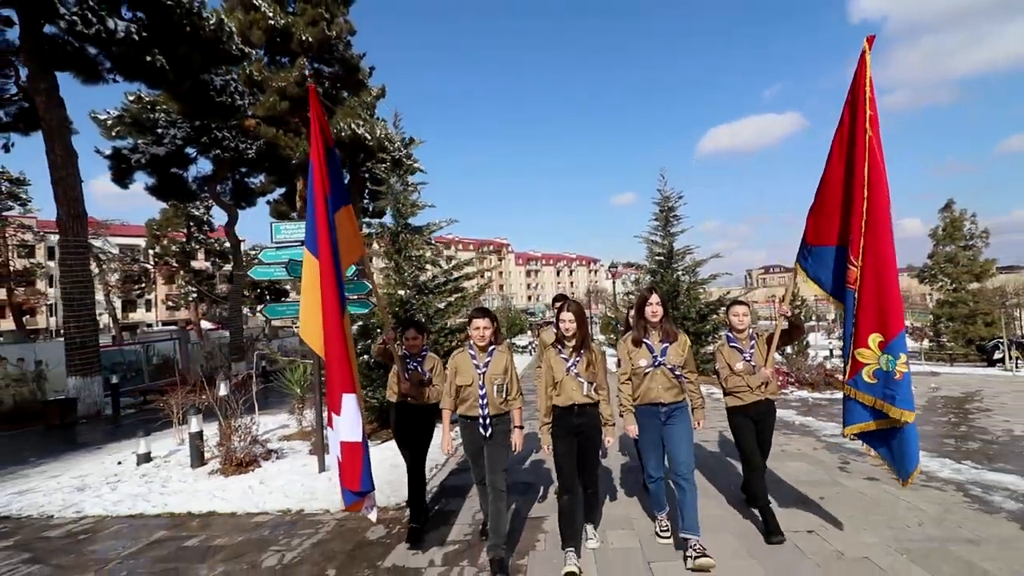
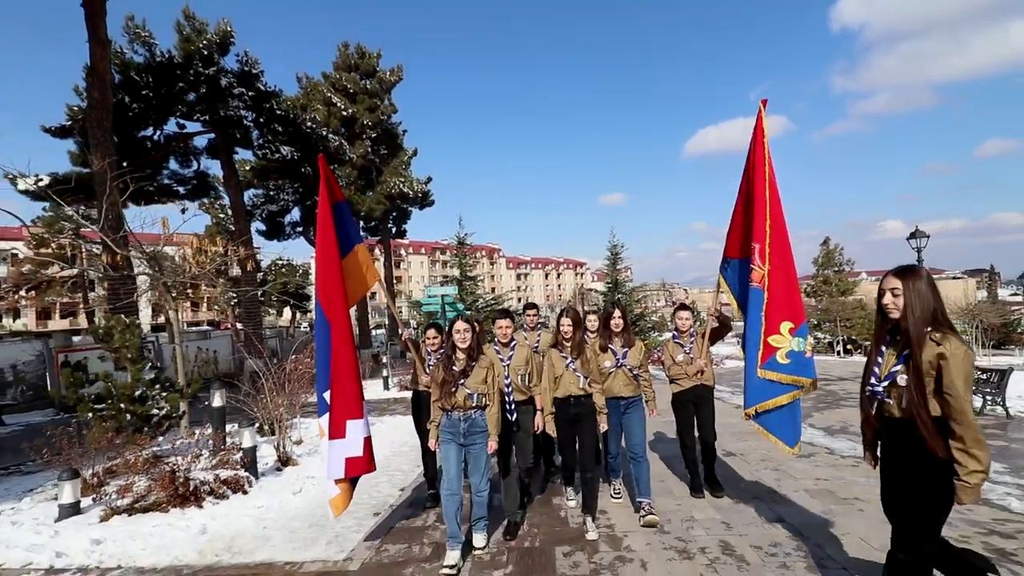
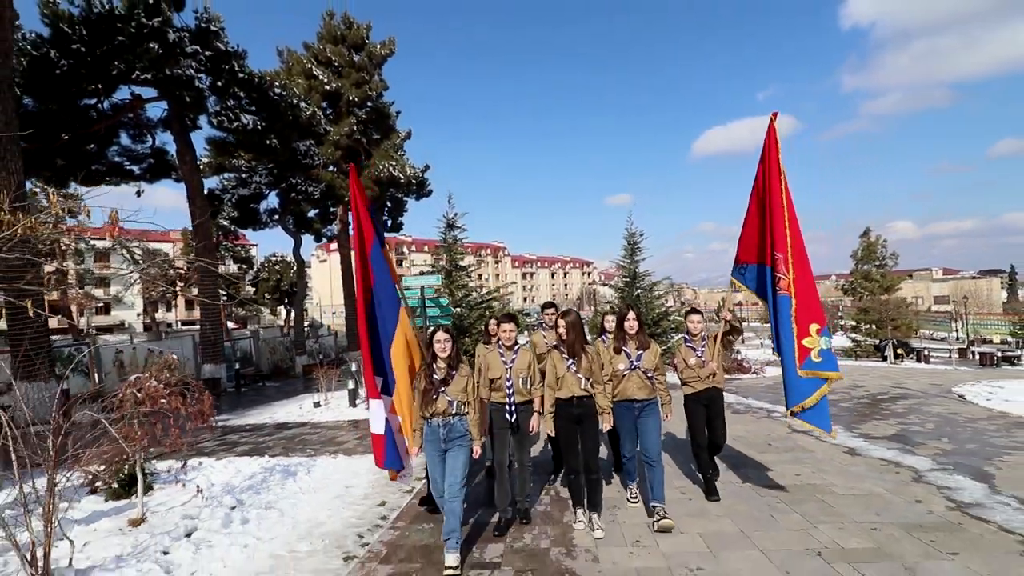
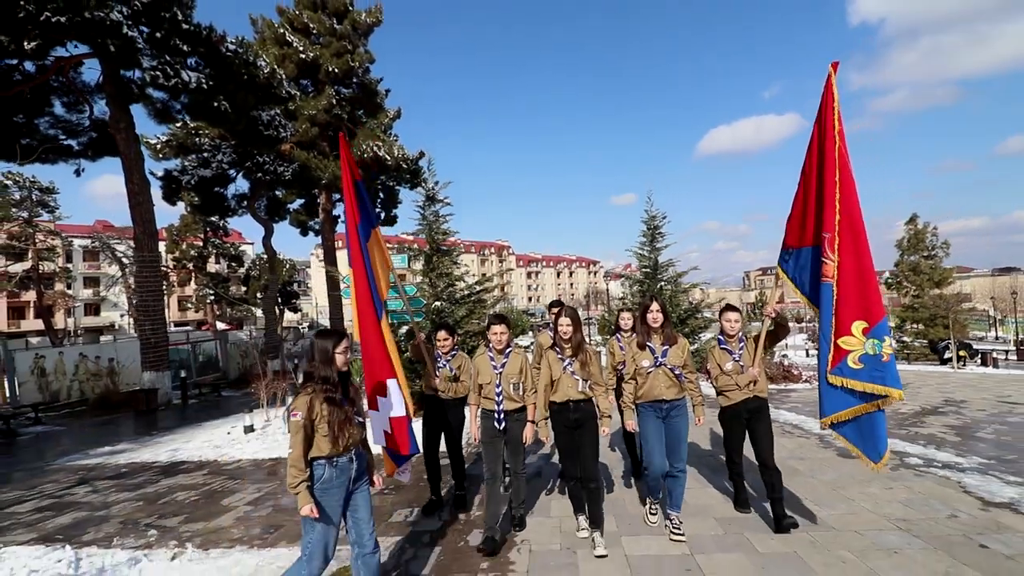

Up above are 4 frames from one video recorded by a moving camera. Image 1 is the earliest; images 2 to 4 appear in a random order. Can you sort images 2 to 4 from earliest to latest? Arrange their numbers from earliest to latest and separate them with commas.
4, 3, 2
